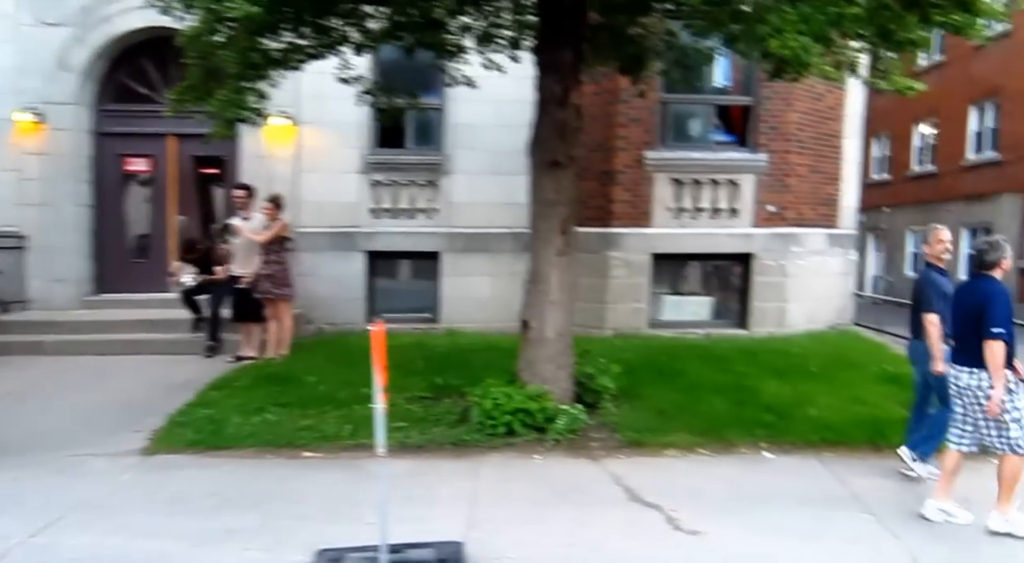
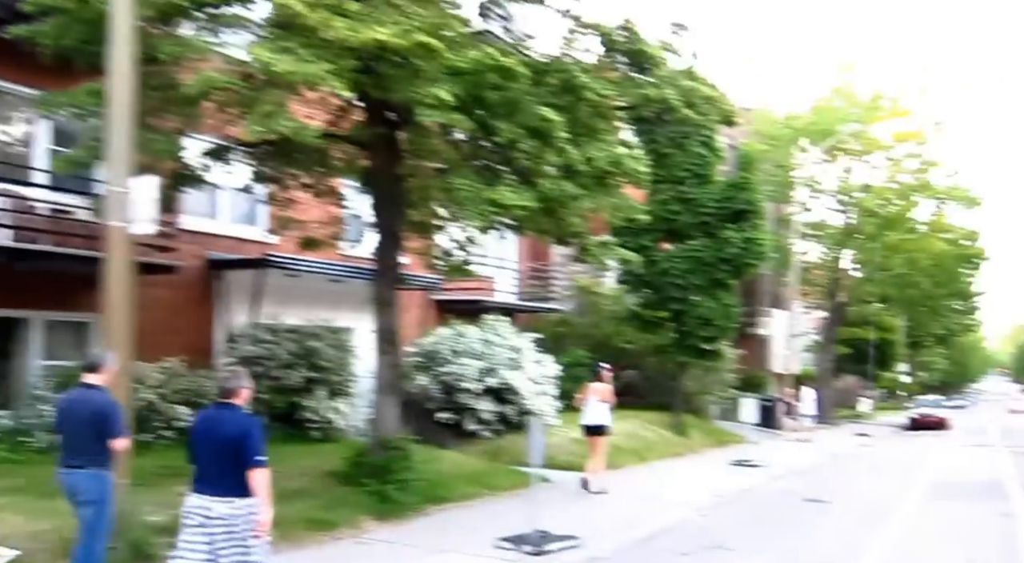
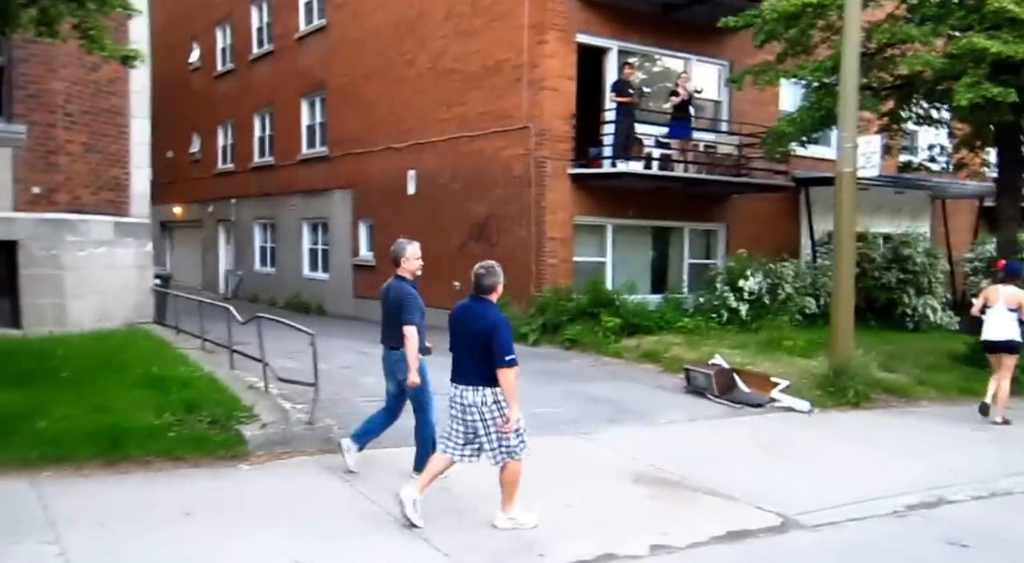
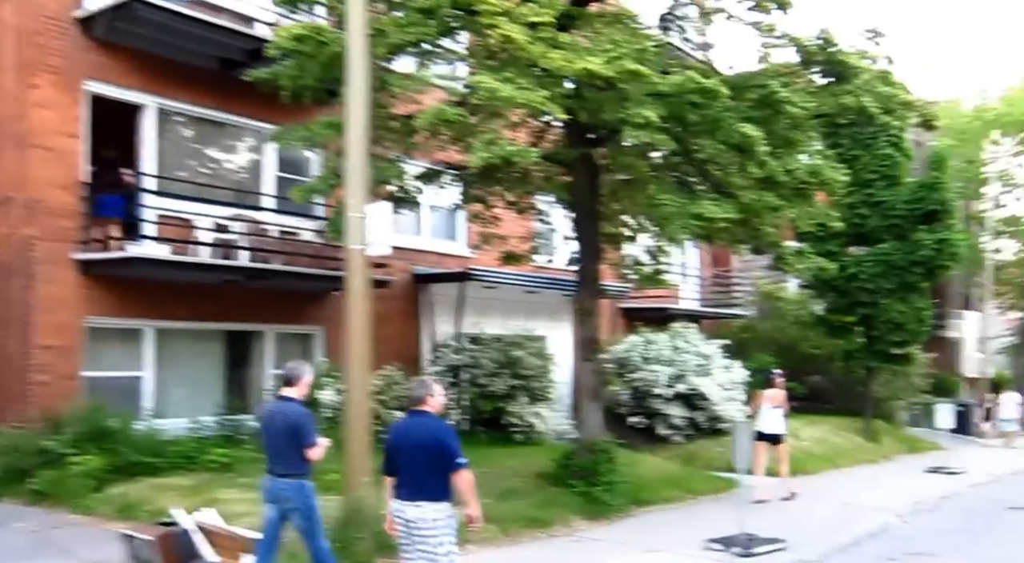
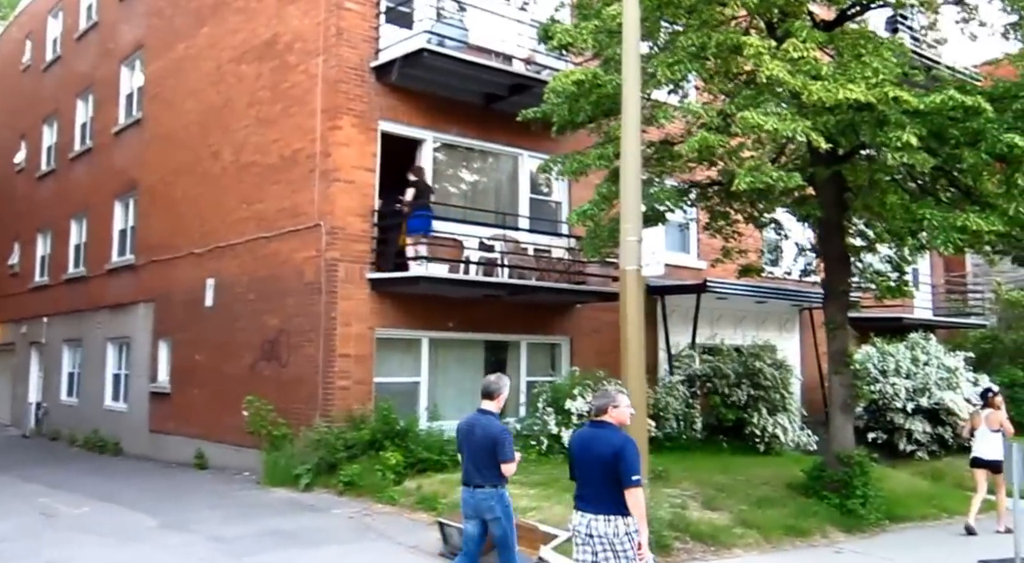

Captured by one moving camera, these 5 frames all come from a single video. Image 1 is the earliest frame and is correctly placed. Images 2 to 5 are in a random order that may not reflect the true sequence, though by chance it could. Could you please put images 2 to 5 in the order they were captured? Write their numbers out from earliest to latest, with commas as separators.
3, 5, 4, 2
